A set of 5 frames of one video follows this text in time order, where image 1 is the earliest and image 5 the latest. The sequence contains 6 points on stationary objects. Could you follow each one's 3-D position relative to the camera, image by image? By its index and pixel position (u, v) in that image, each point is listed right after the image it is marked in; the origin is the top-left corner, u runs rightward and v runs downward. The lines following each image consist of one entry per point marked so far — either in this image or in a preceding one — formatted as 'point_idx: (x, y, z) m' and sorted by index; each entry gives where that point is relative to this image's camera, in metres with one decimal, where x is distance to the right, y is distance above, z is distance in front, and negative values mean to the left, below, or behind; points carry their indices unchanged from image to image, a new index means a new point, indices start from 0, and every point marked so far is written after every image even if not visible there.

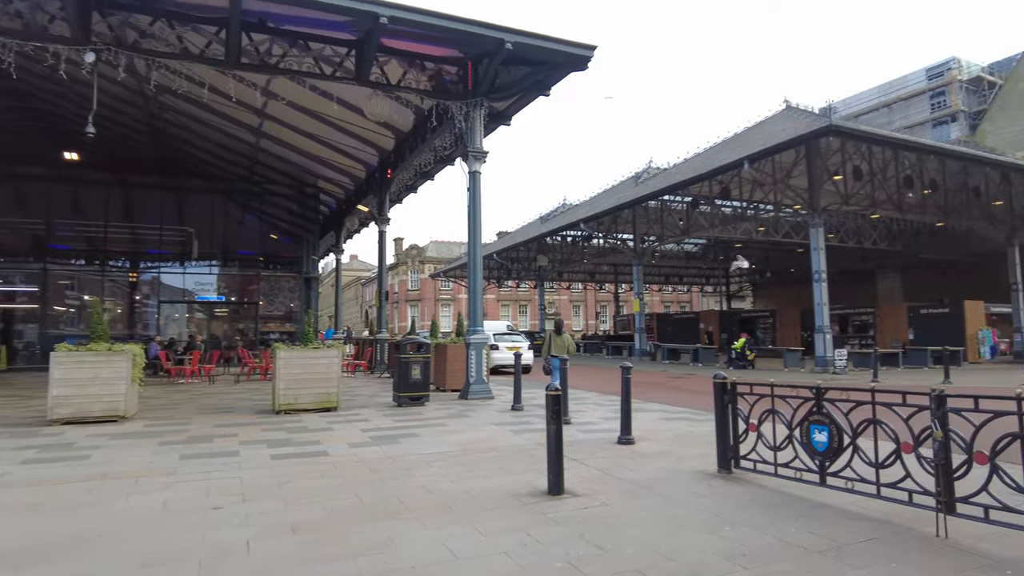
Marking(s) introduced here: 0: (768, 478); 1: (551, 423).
0: (+2.4, -1.8, +6.1) m
1: (+0.3, -1.2, +5.7) m
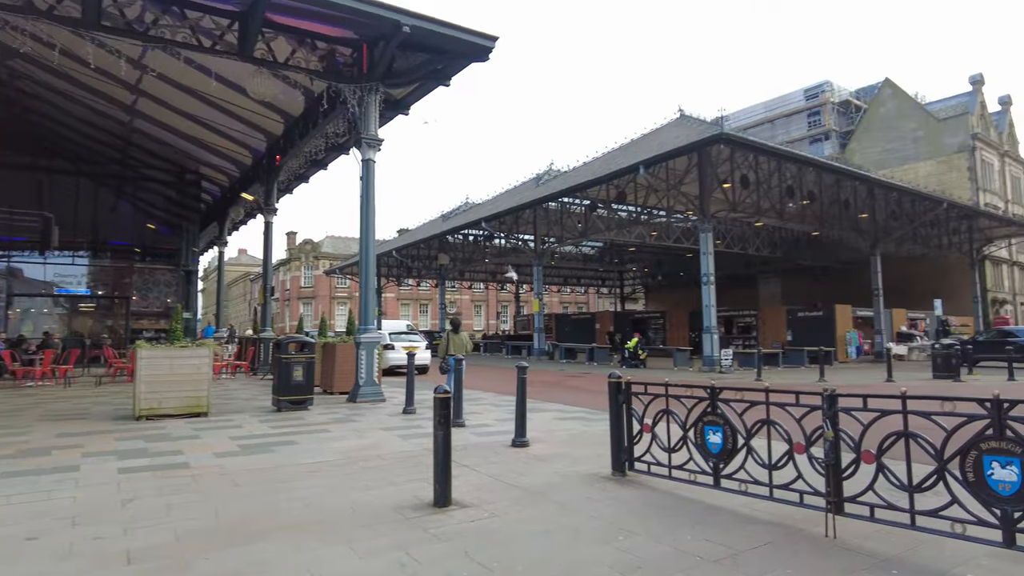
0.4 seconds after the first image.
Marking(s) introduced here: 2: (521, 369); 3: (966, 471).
0: (+1.4, -1.8, +5.9) m
1: (-0.6, -1.1, +5.2) m
2: (+0.1, -1.0, +7.8) m
3: (+2.8, -1.1, +3.9) m
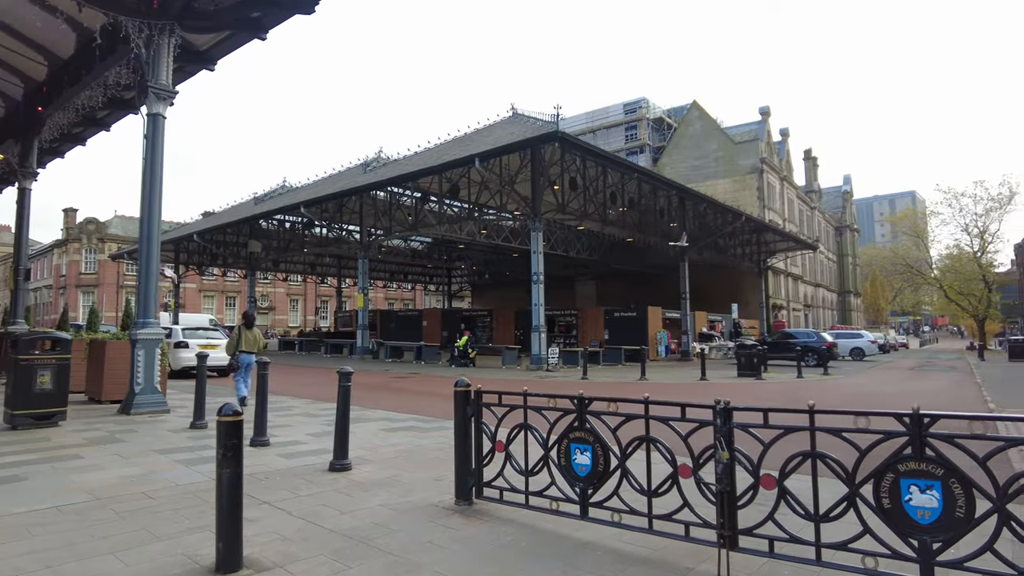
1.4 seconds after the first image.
0: (0.0, -1.7, +4.9) m
1: (-1.6, -1.0, +3.7) m
2: (-1.7, -0.9, +6.4) m
3: (+1.9, -1.1, +3.4) m
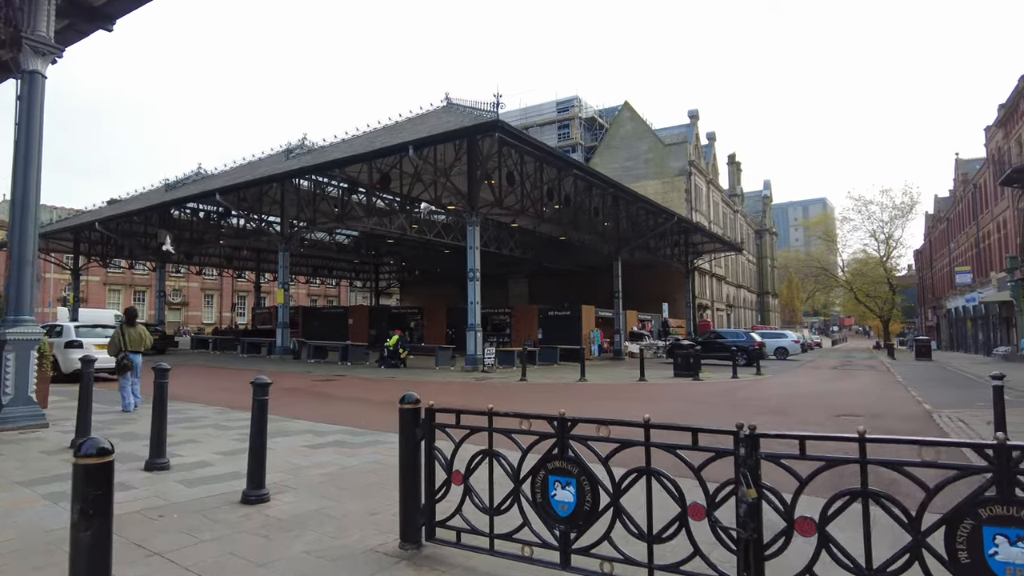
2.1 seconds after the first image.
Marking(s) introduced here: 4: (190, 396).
0: (-0.2, -1.6, +4.0) m
1: (-1.7, -0.9, +2.7) m
2: (-2.0, -0.8, +5.3) m
3: (+1.8, -1.1, +2.7) m
4: (-6.4, -2.1, +12.9) m
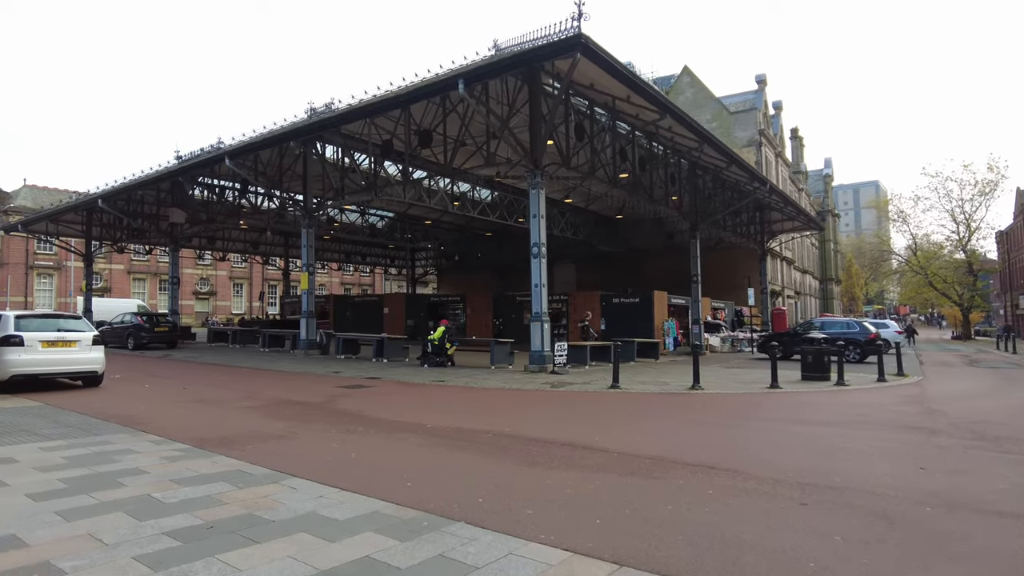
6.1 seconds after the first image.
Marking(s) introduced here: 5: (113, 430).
0: (+0.9, -1.3, -0.5) m
1: (-0.7, -0.7, -1.8) m
2: (-0.9, -0.5, +0.9) m
3: (+2.9, -0.8, -1.9) m
4: (-4.8, -1.7, +8.7) m
5: (-4.8, -1.7, +7.8) m
